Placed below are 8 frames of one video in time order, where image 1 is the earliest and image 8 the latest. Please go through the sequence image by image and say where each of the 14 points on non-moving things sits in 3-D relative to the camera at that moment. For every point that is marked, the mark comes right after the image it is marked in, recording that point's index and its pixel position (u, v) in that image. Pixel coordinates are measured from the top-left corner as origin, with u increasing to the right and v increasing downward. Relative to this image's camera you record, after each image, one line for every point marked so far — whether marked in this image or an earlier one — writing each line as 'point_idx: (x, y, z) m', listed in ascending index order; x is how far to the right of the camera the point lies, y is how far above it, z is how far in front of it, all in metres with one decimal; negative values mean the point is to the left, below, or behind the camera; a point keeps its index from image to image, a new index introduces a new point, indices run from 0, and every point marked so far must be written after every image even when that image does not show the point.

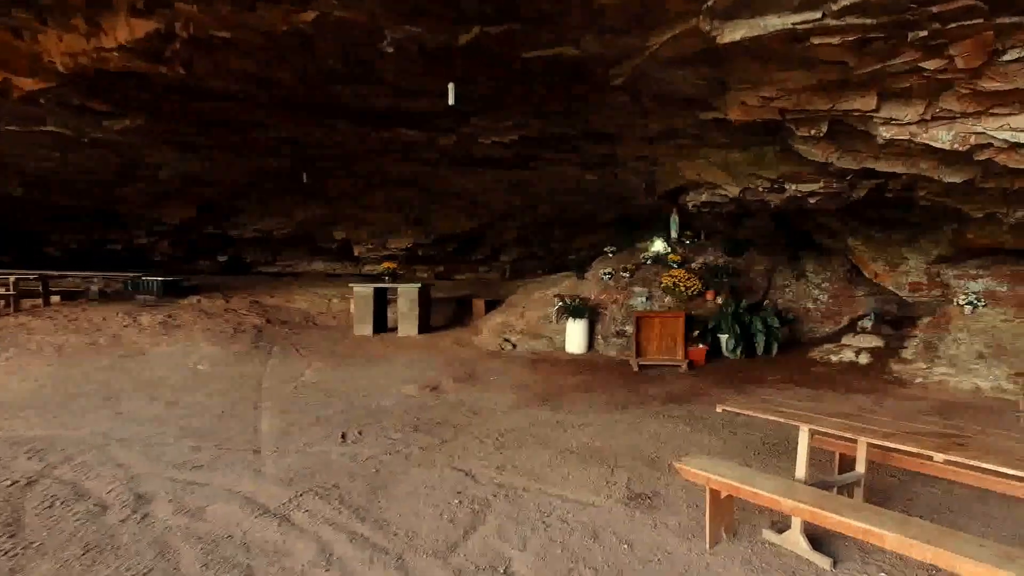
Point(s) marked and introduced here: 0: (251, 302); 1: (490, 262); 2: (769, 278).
0: (-4.3, -0.2, +11.0) m
1: (-0.4, +0.5, +12.5) m
2: (+3.5, +0.1, +9.1) m
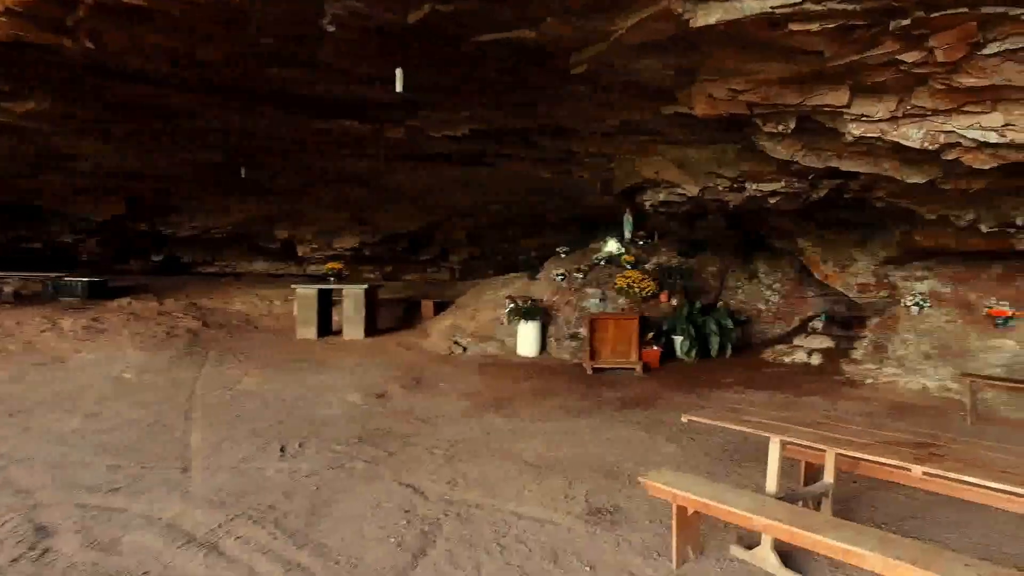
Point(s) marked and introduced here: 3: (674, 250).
0: (-5.0, -0.3, +10.4) m
1: (-1.3, +0.5, +12.1) m
2: (+2.8, +0.1, +9.1) m
3: (+2.2, +0.5, +9.2) m
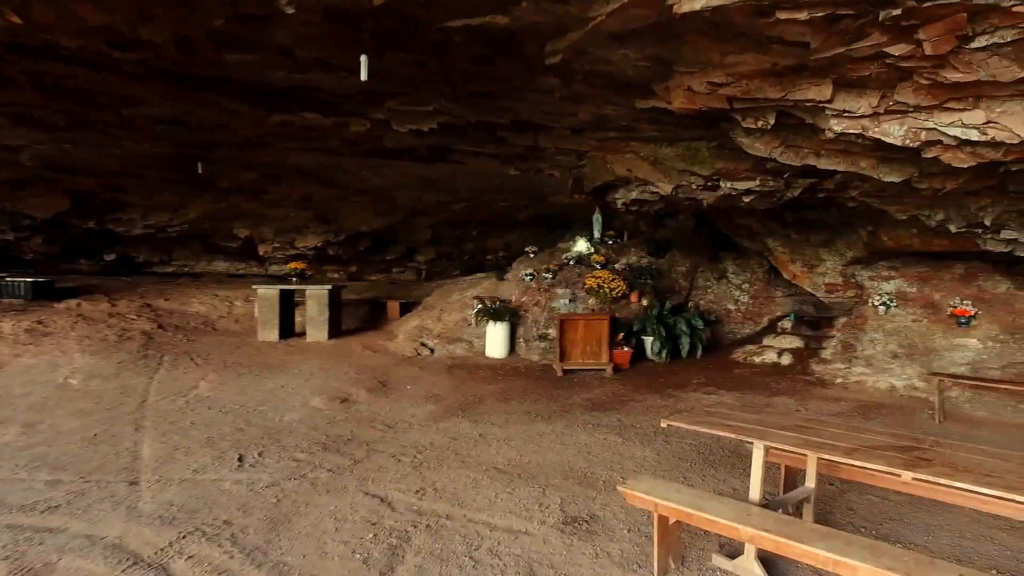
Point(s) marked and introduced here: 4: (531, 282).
0: (-5.5, -0.3, +10.0) m
1: (-1.9, +0.5, +11.9) m
2: (+2.4, +0.1, +9.1) m
3: (+1.8, +0.5, +9.1) m
4: (+0.2, +0.1, +8.5) m
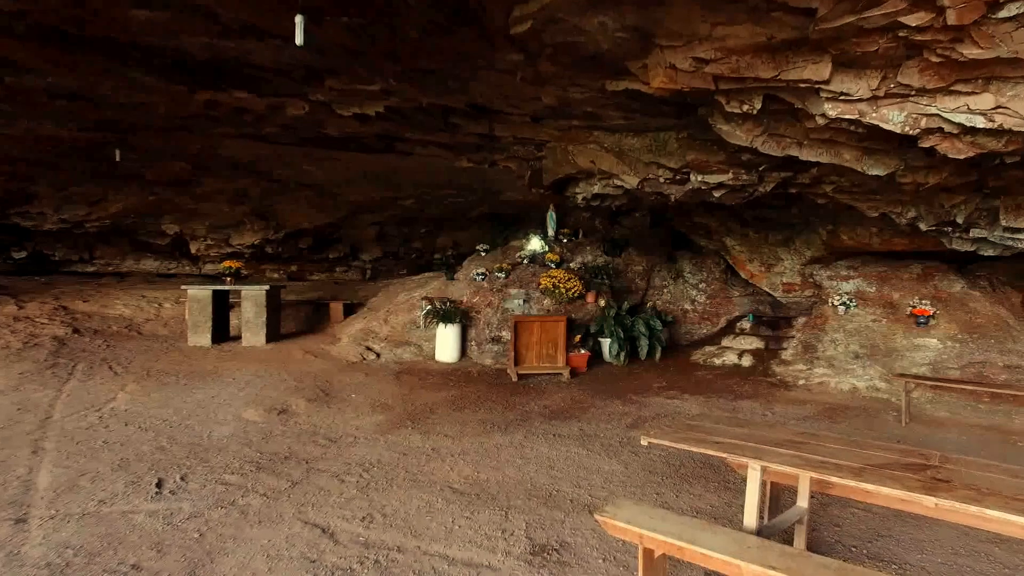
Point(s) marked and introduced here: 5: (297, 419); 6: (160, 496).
0: (-6.2, -0.3, +9.1) m
1: (-2.8, +0.5, +11.3) m
2: (+1.8, +0.1, +8.9) m
3: (+1.1, +0.5, +8.8) m
4: (-0.4, +0.1, +8.1) m
5: (-1.8, -1.1, +5.5) m
6: (-2.0, -1.2, +3.7) m
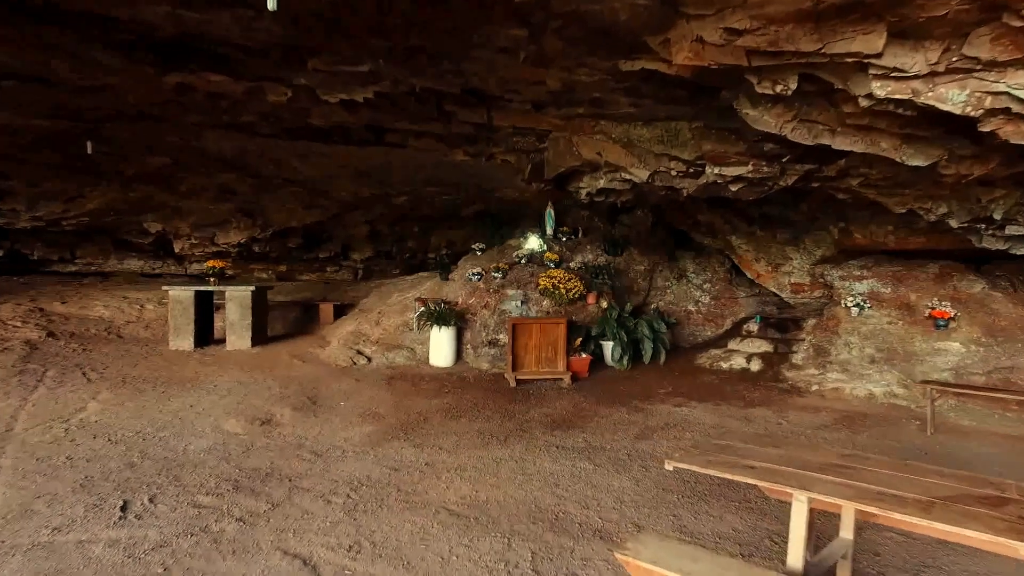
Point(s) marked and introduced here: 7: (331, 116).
0: (-6.2, -0.3, +8.7) m
1: (-2.8, +0.5, +10.9) m
2: (+1.7, +0.1, +8.5) m
3: (+1.1, +0.5, +8.5) m
4: (-0.4, +0.1, +7.8) m
5: (-1.8, -1.1, +5.1) m
6: (-1.9, -1.2, +3.3) m
7: (-1.2, +1.2, +4.6) m
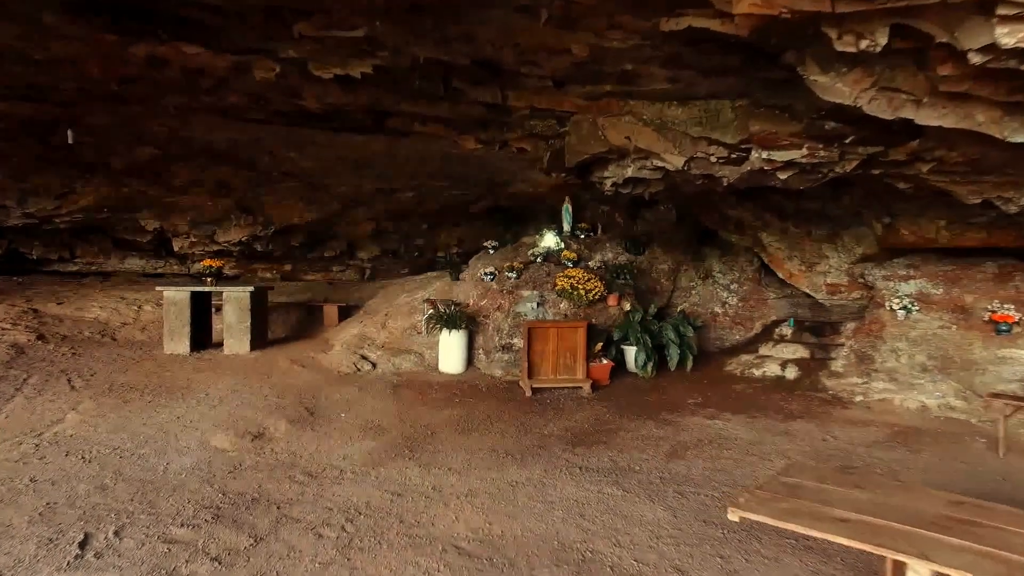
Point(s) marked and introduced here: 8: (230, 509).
0: (-6.1, -0.3, +8.3) m
1: (-2.6, +0.4, +10.5) m
2: (+1.9, +0.1, +8.0) m
3: (+1.3, +0.5, +8.0) m
4: (-0.2, +0.1, +7.3) m
5: (-1.6, -1.1, +4.6) m
6: (-1.9, -1.2, +2.9) m
7: (-1.1, +1.2, +4.1) m
8: (-1.5, -1.2, +3.6) m
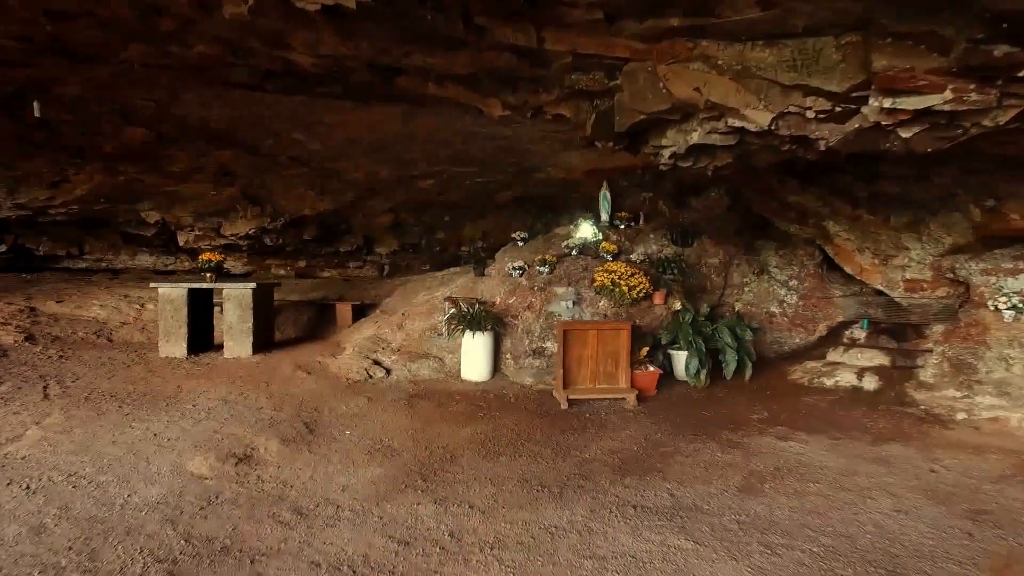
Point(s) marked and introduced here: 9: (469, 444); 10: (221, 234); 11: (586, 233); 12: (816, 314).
0: (-5.7, -0.3, +7.7) m
1: (-2.2, +0.5, +9.7) m
2: (+2.2, +0.1, +7.1) m
3: (+1.6, +0.5, +7.1) m
4: (+0.1, +0.1, +6.4) m
5: (-1.4, -1.1, +3.8) m
6: (-1.7, -1.1, +2.1) m
7: (-0.9, +1.2, +3.3) m
8: (-1.3, -1.1, +2.8) m
9: (-0.3, -1.0, +4.4) m
10: (-3.8, +0.7, +8.6) m
11: (+0.8, +0.6, +6.9) m
12: (+3.1, -0.3, +6.9) m
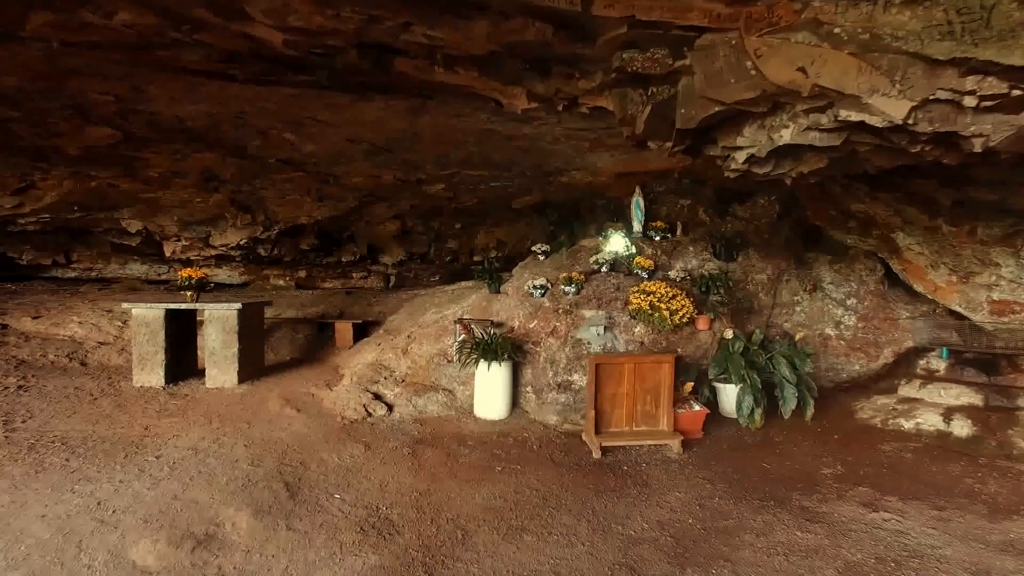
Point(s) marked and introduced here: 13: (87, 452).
0: (-5.5, -0.4, +7.0) m
1: (-2.0, +0.3, +8.9) m
2: (+2.4, 0.0, +6.2) m
3: (+1.8, +0.4, +6.2) m
4: (+0.3, -0.1, +5.6) m
5: (-1.3, -1.2, +3.0) m
6: (-1.6, -1.3, +1.3) m
7: (-0.8, +1.0, +2.5) m
8: (-1.2, -1.3, +2.0) m
9: (-0.1, -1.2, +3.6) m
10: (-3.6, +0.5, +7.8) m
11: (+0.9, +0.4, +6.0) m
12: (+3.3, -0.5, +6.0) m
13: (-2.7, -1.0, +4.3) m
